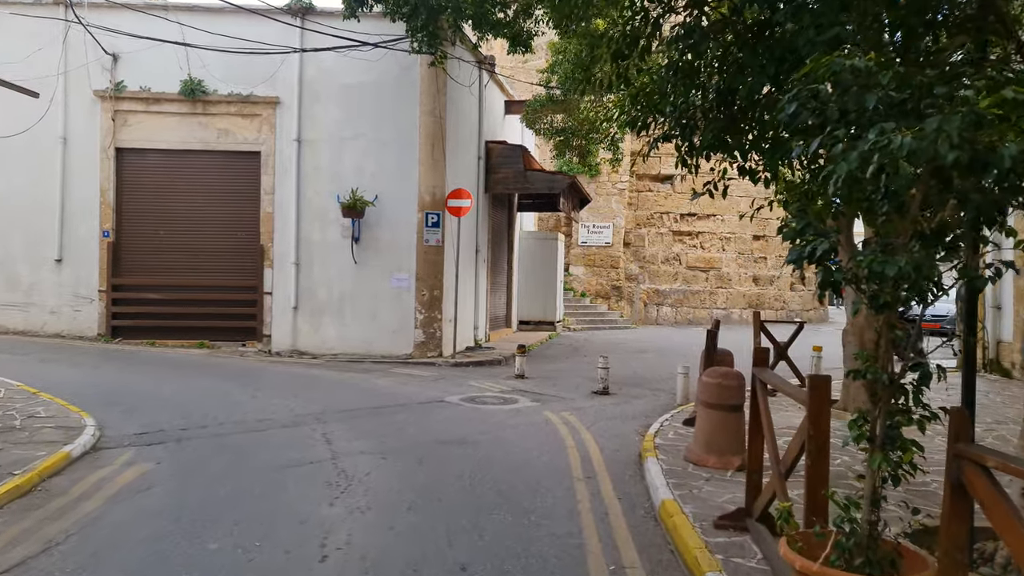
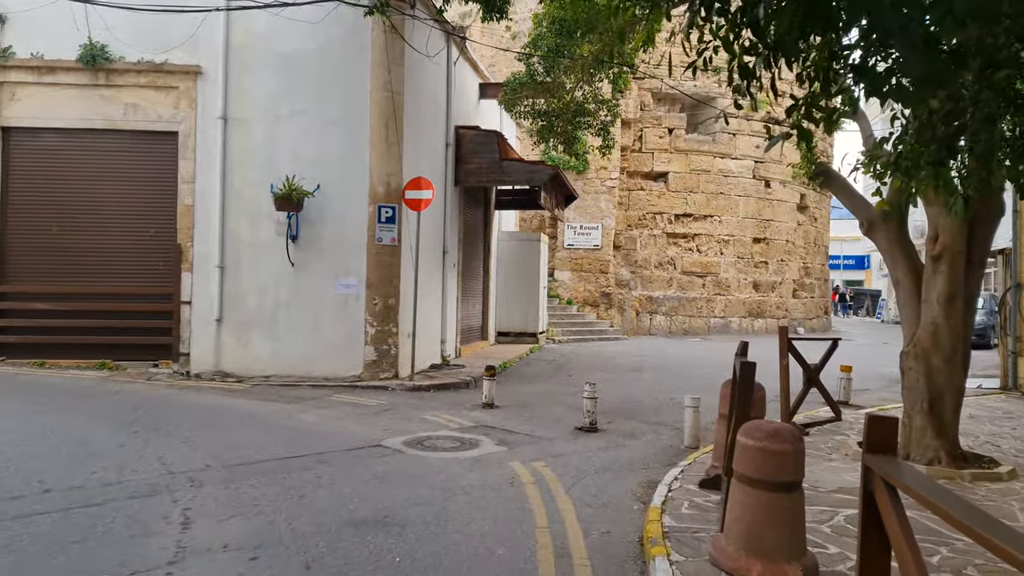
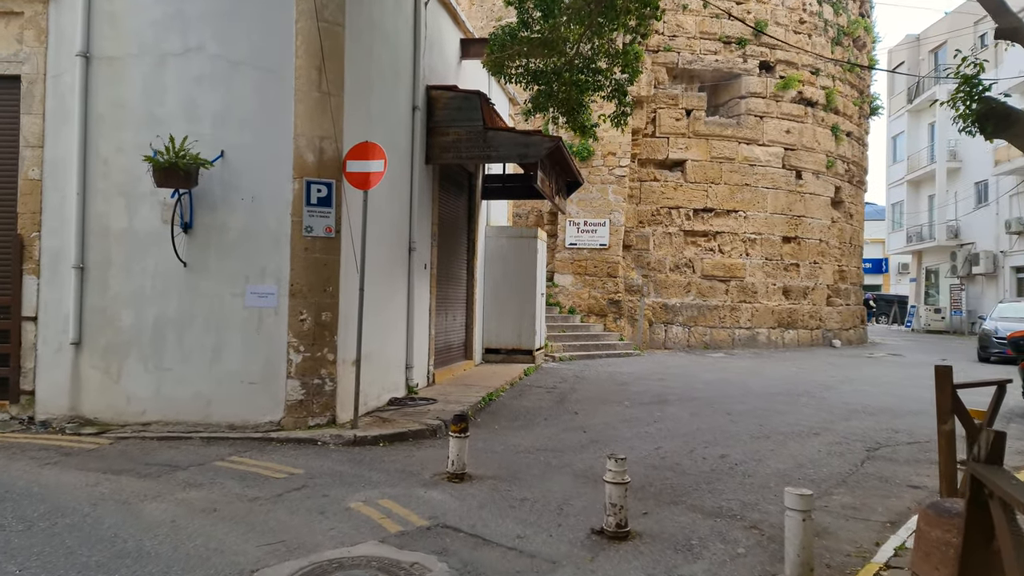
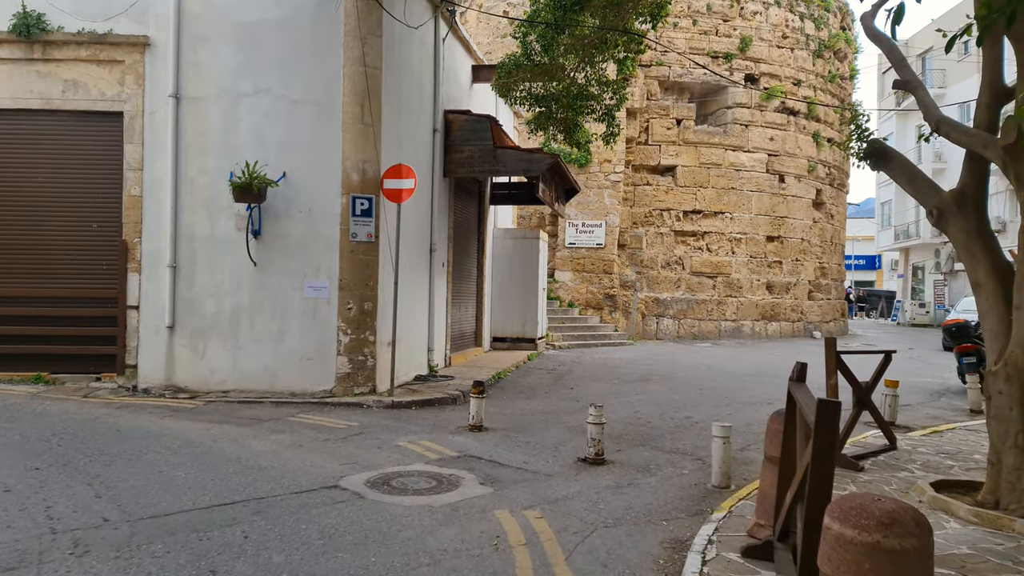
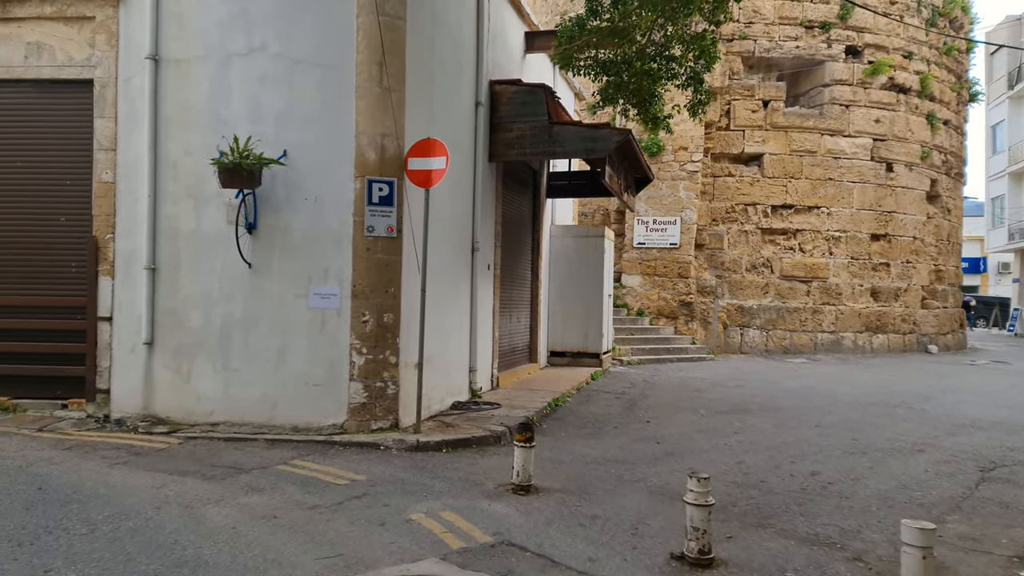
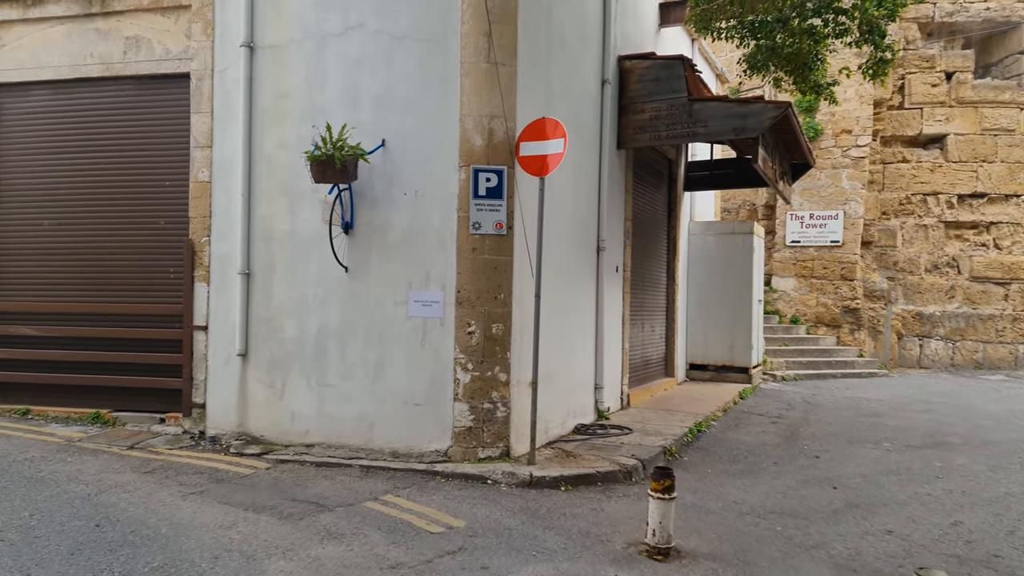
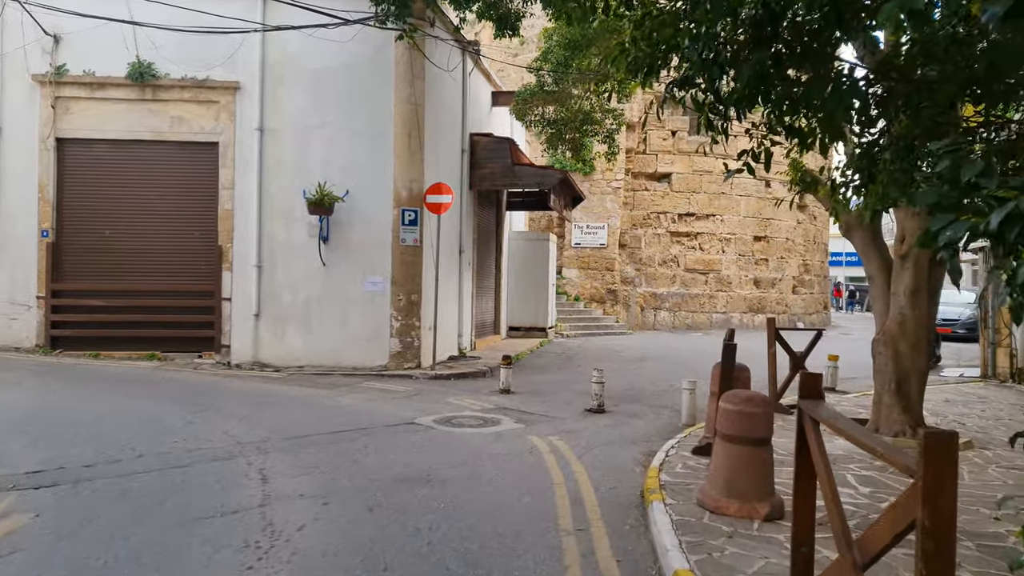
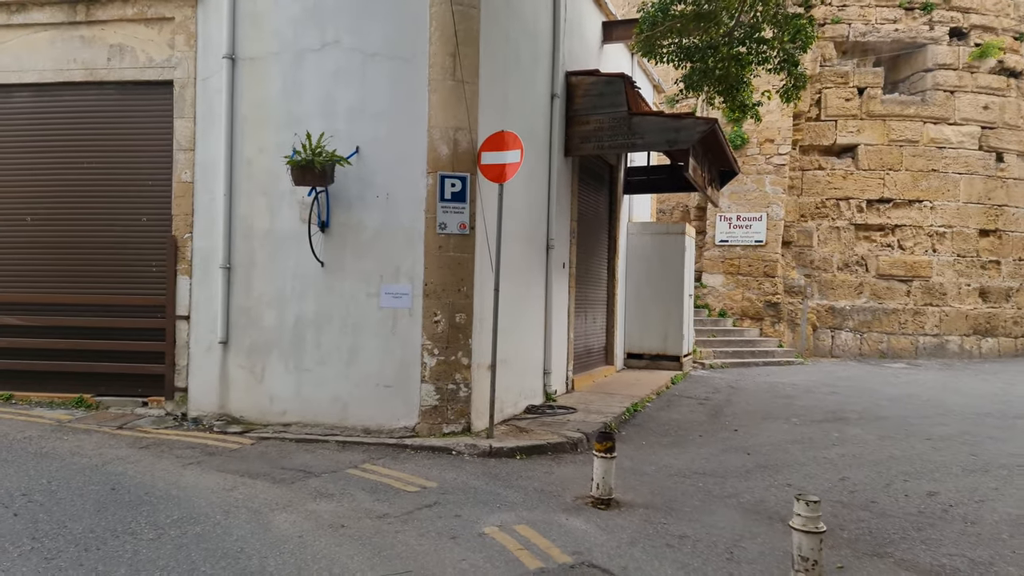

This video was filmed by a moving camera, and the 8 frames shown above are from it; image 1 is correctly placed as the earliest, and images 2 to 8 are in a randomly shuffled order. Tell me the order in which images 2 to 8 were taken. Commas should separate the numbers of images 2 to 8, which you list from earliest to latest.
7, 2, 4, 3, 5, 8, 6
